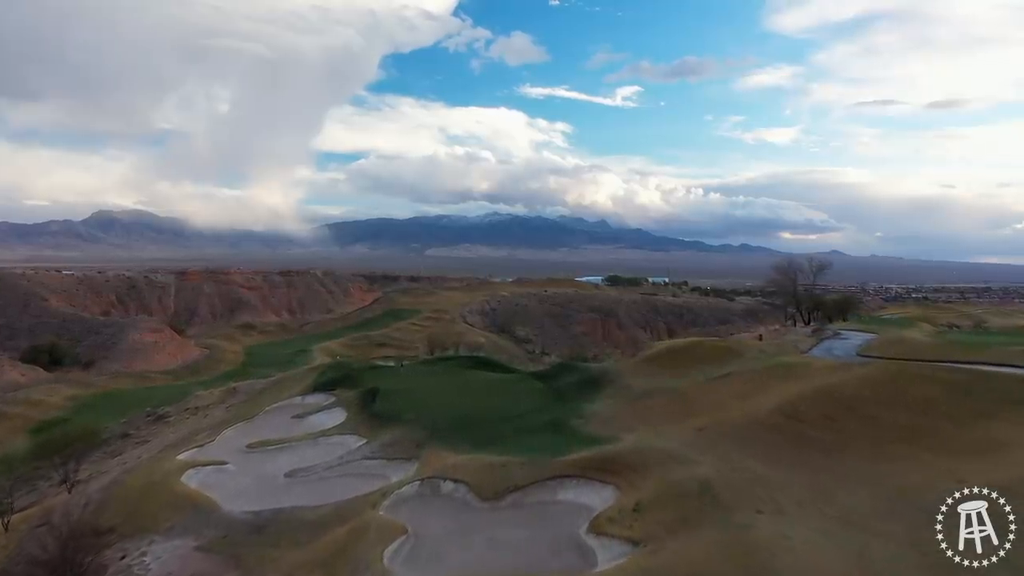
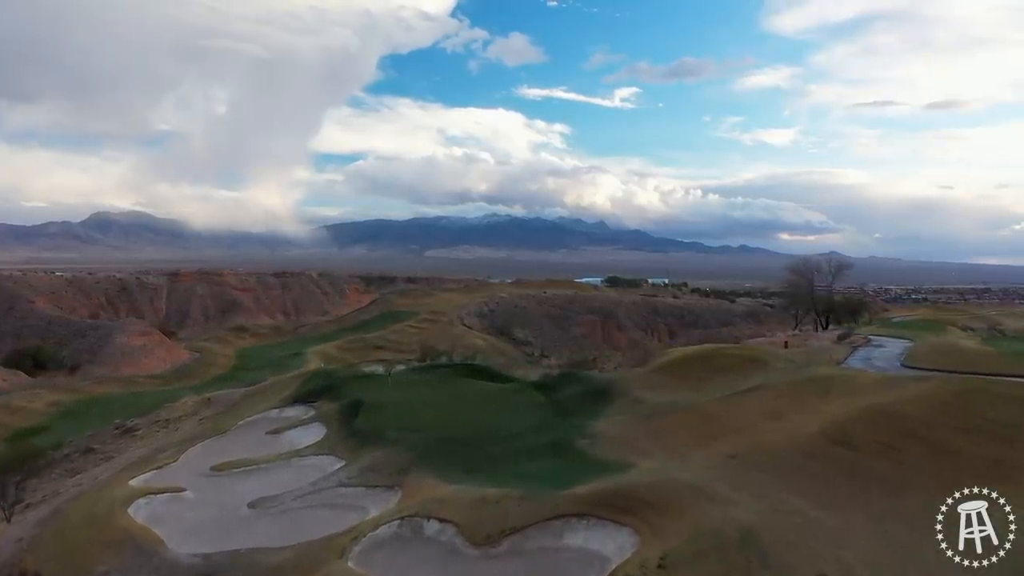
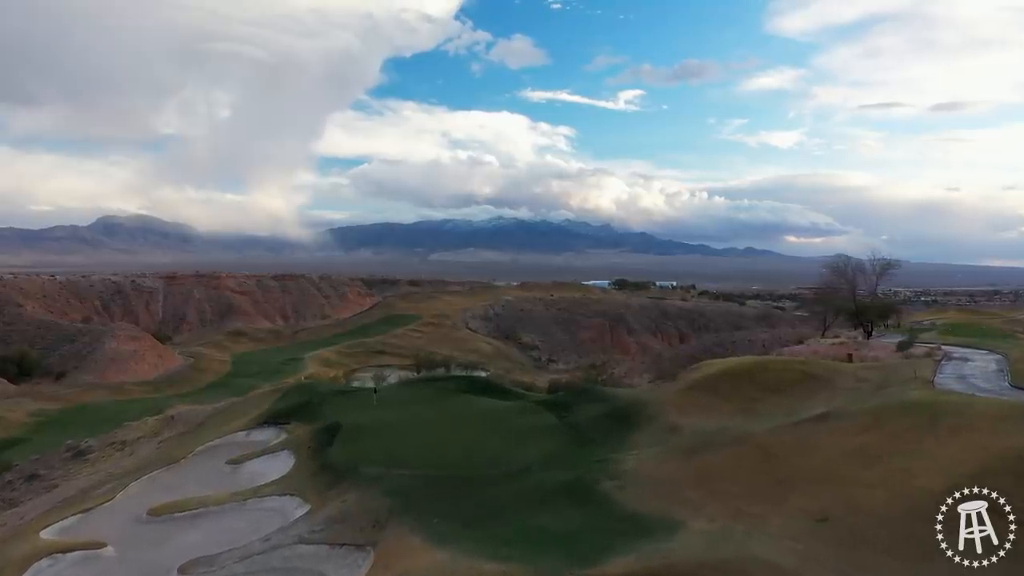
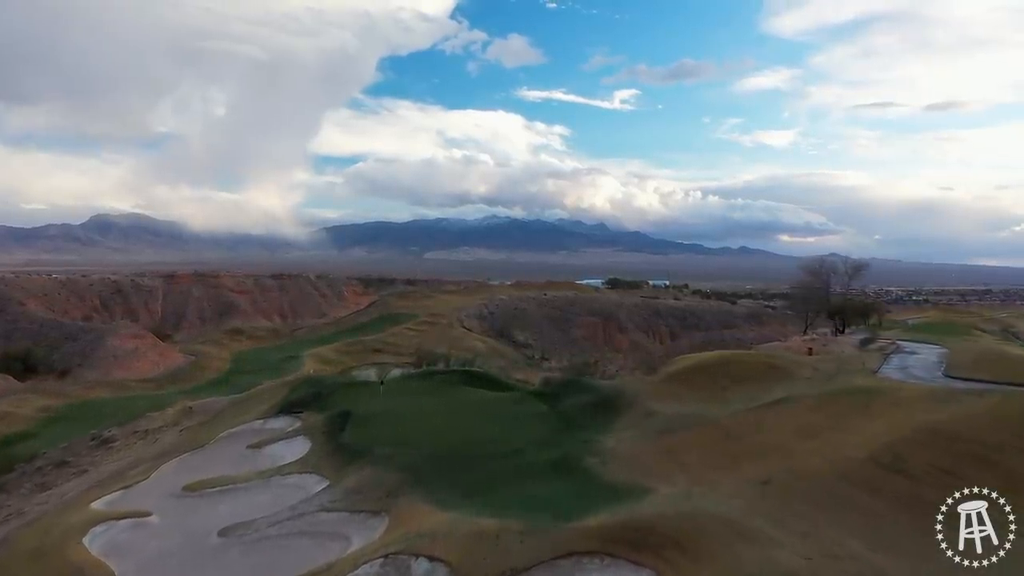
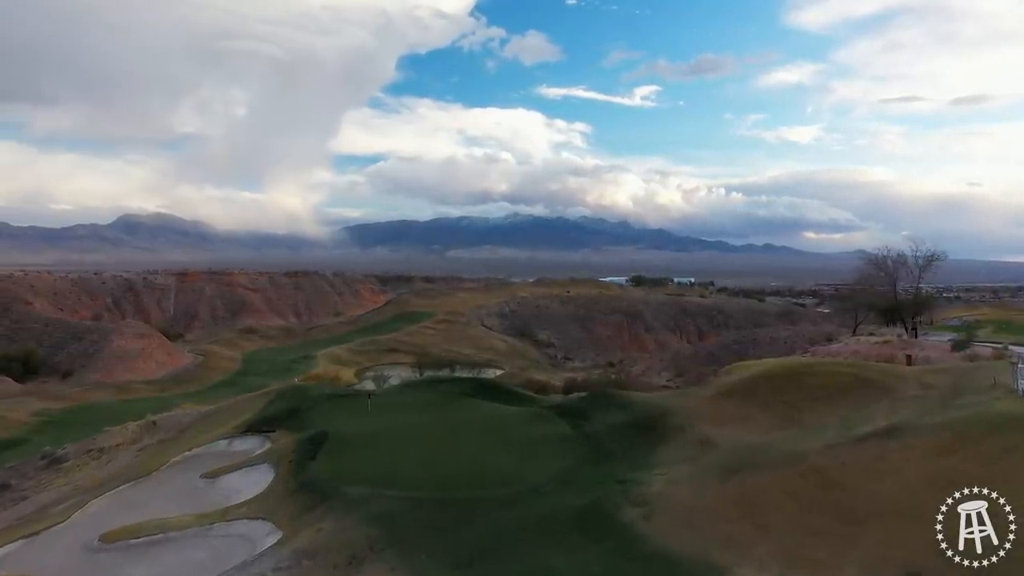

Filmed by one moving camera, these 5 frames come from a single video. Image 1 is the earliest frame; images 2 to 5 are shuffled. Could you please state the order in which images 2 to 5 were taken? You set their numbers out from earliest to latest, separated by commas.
2, 4, 3, 5
